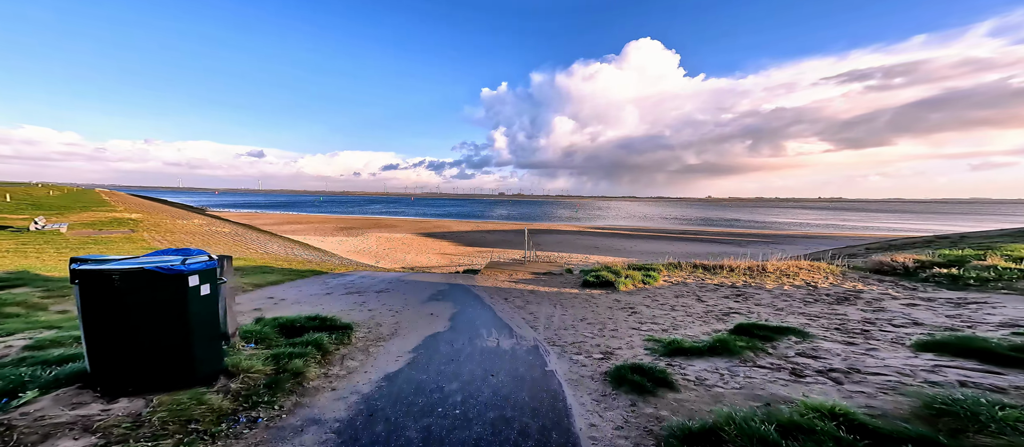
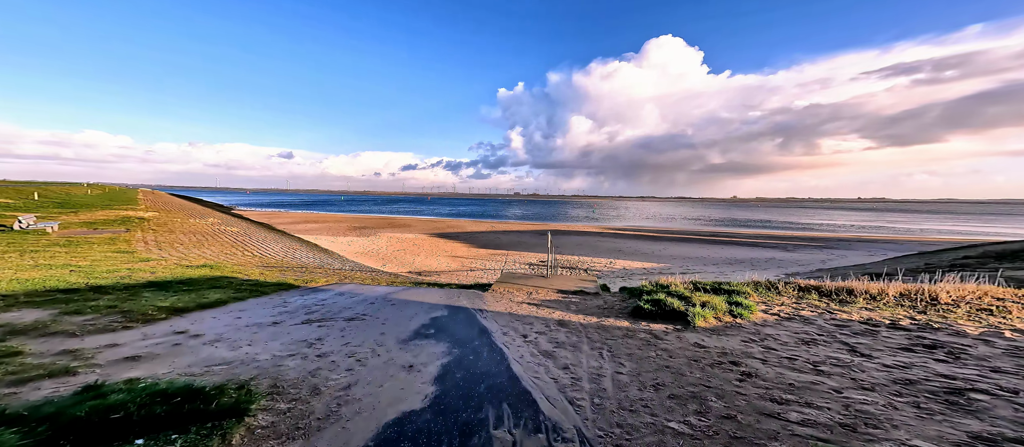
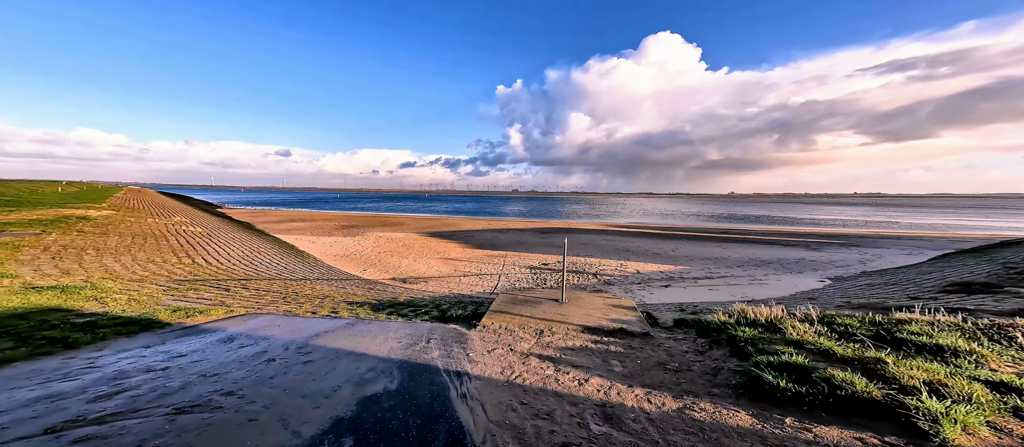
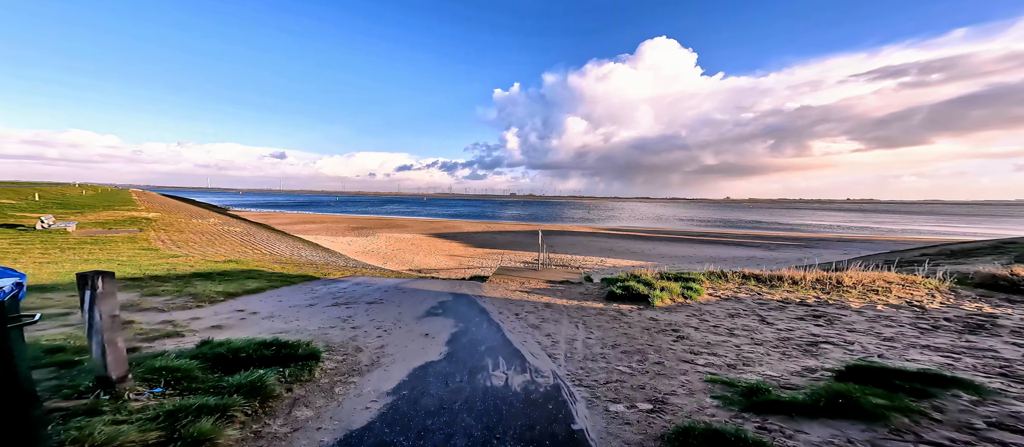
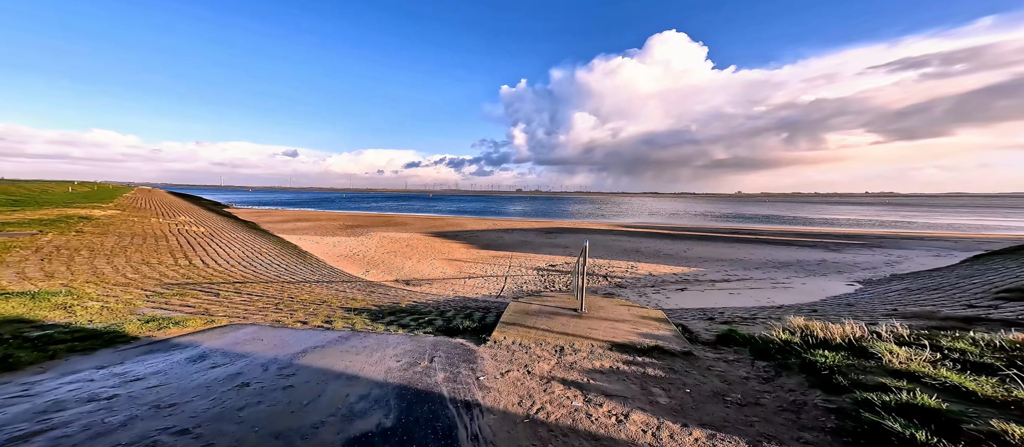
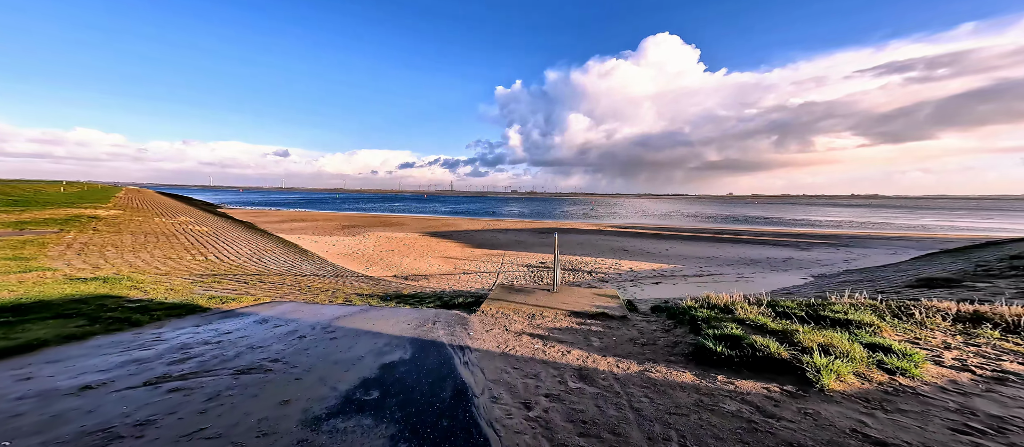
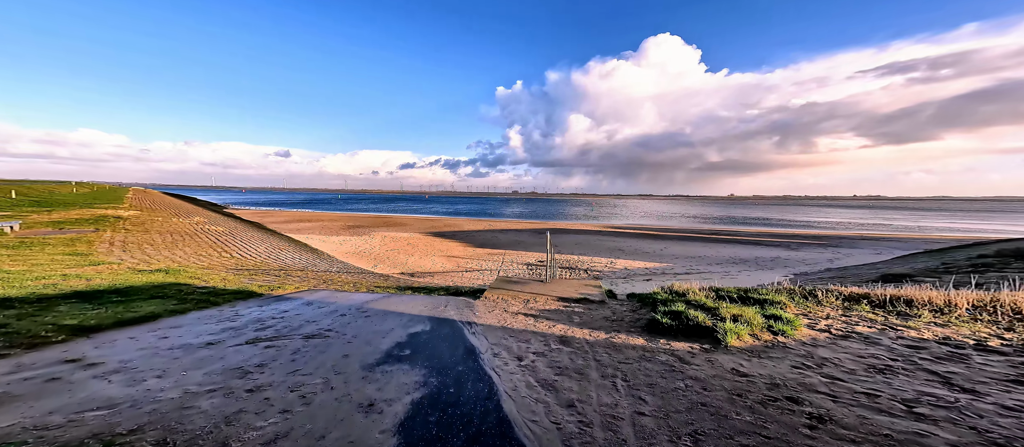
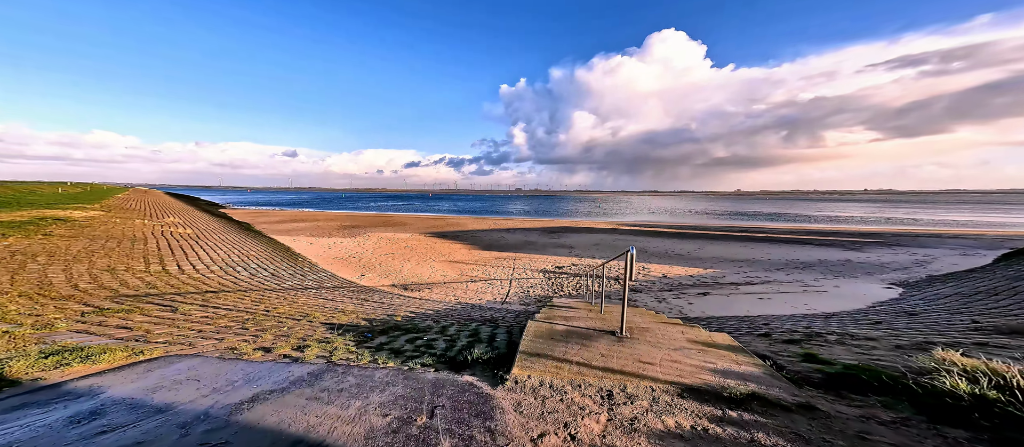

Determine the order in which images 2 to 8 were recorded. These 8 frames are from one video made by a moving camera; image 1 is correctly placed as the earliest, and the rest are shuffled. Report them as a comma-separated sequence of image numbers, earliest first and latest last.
4, 2, 7, 6, 3, 5, 8
